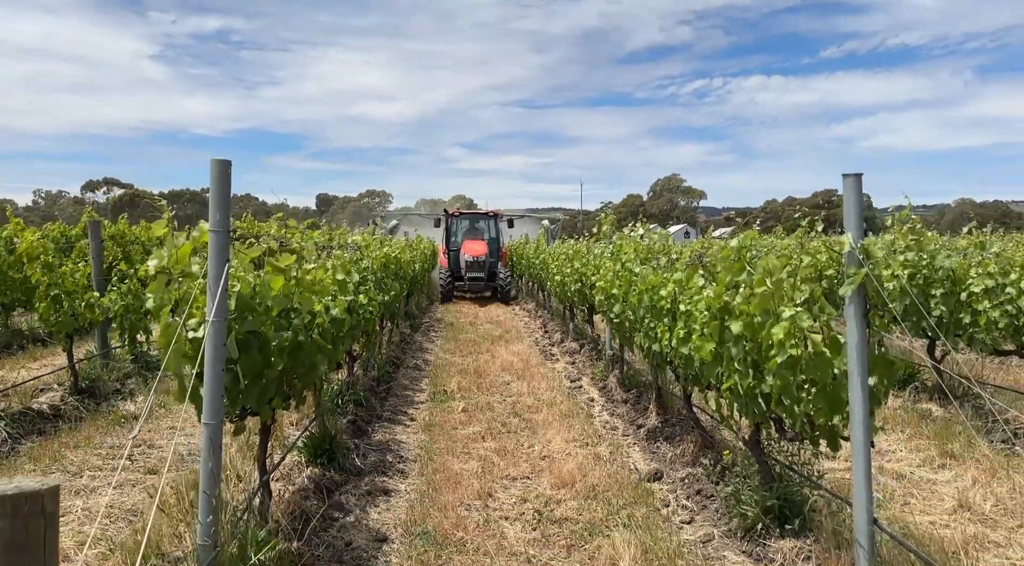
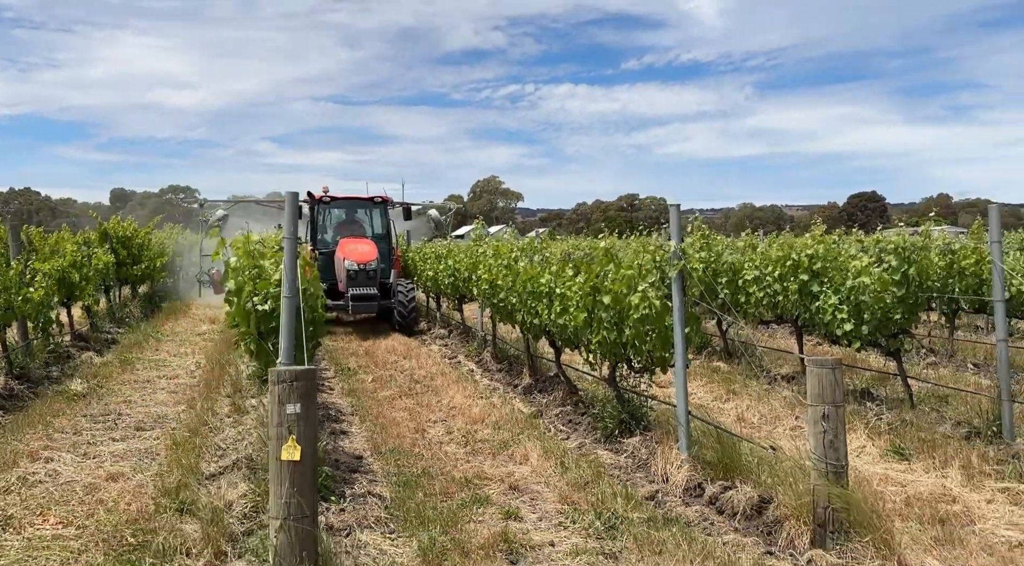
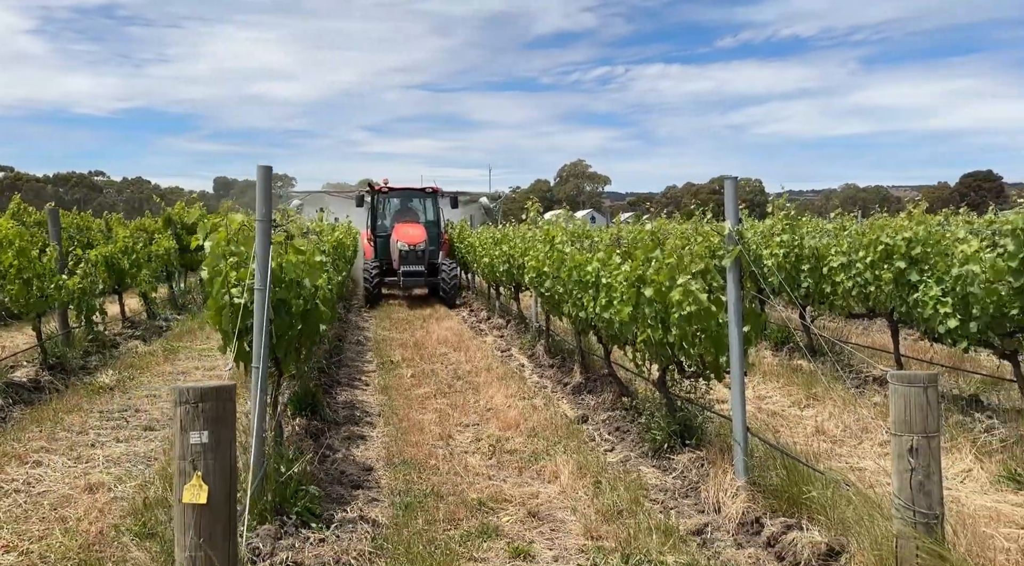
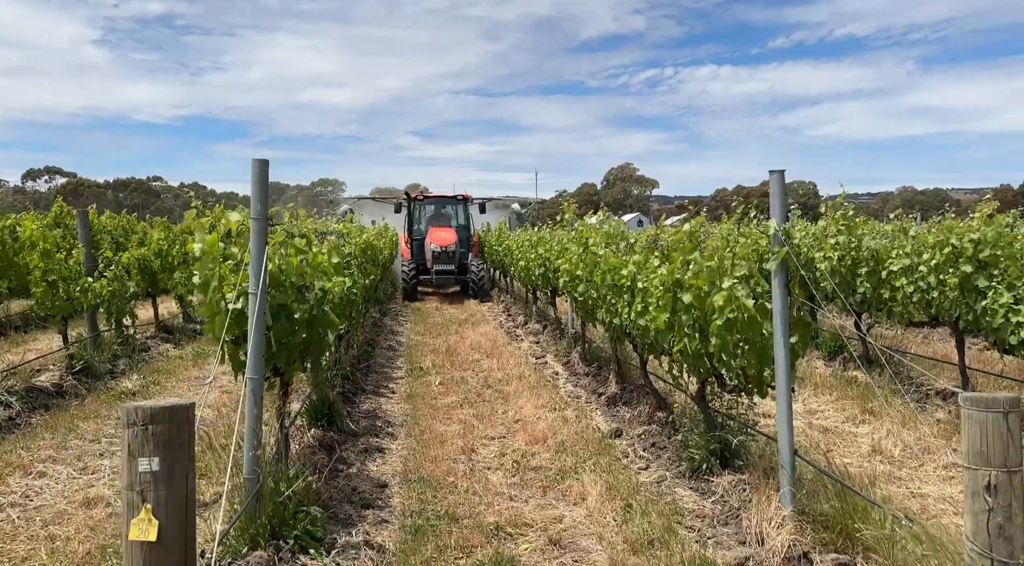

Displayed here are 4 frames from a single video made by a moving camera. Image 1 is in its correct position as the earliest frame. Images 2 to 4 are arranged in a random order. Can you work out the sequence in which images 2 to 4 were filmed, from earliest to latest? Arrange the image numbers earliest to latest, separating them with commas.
4, 3, 2
